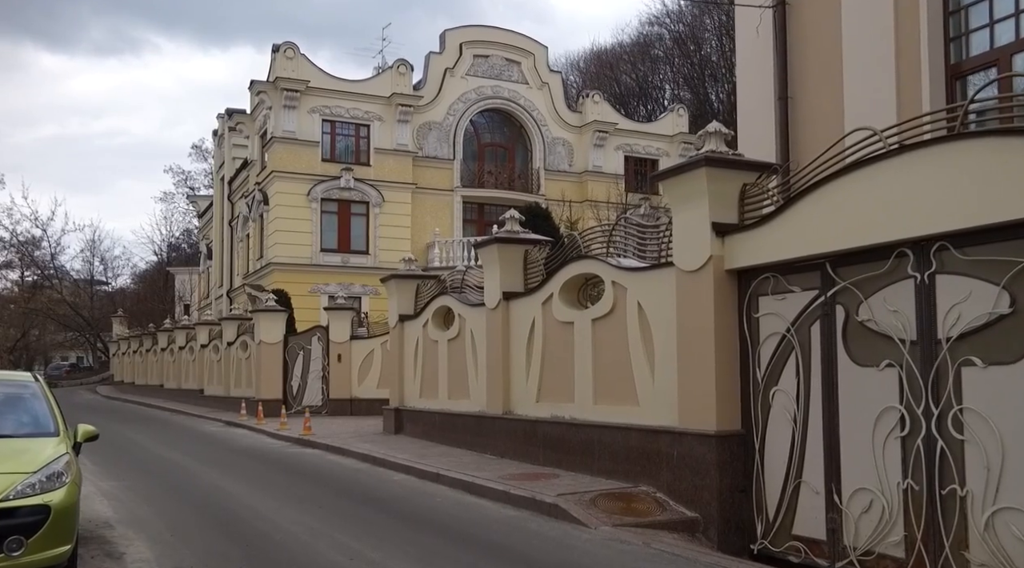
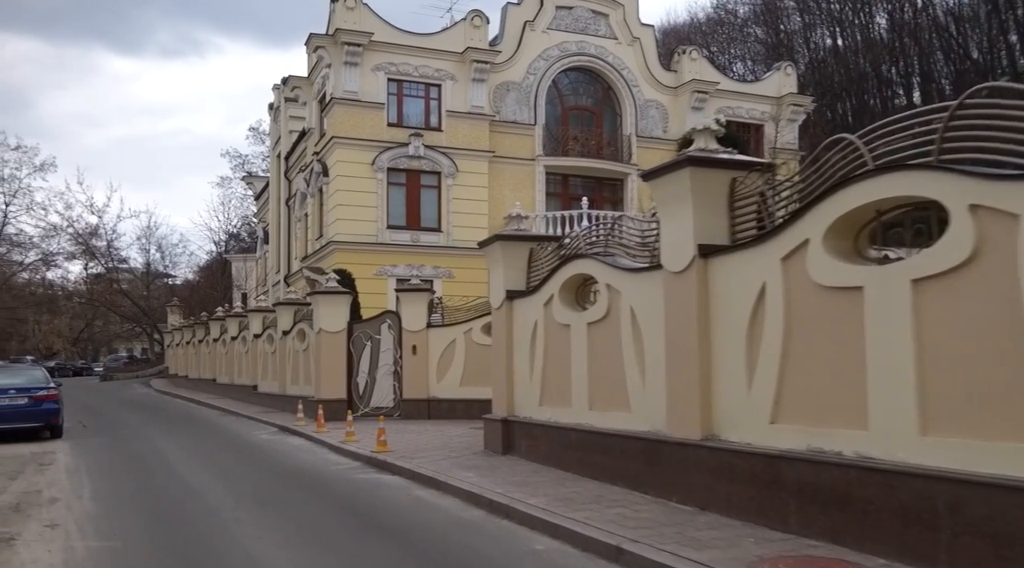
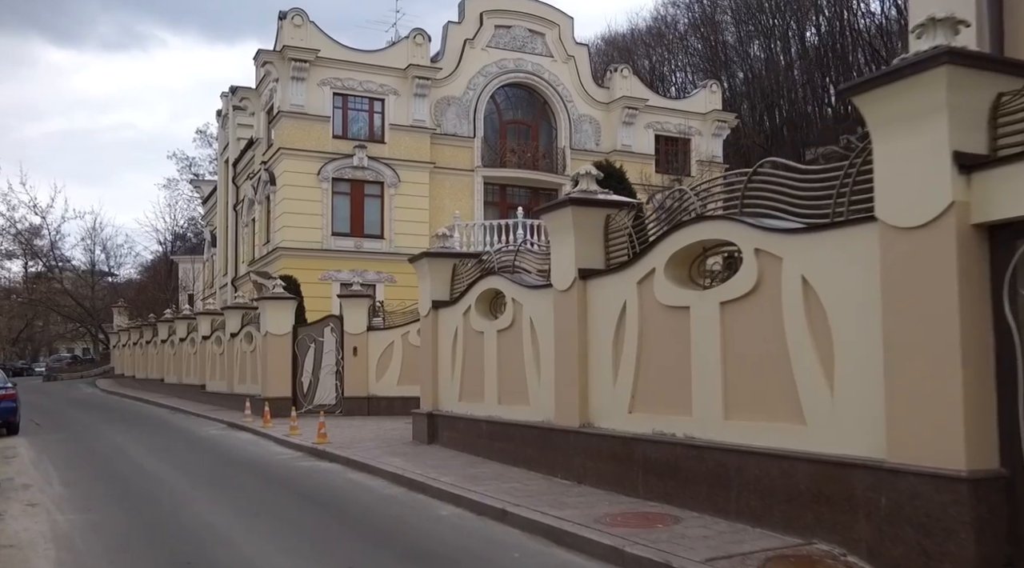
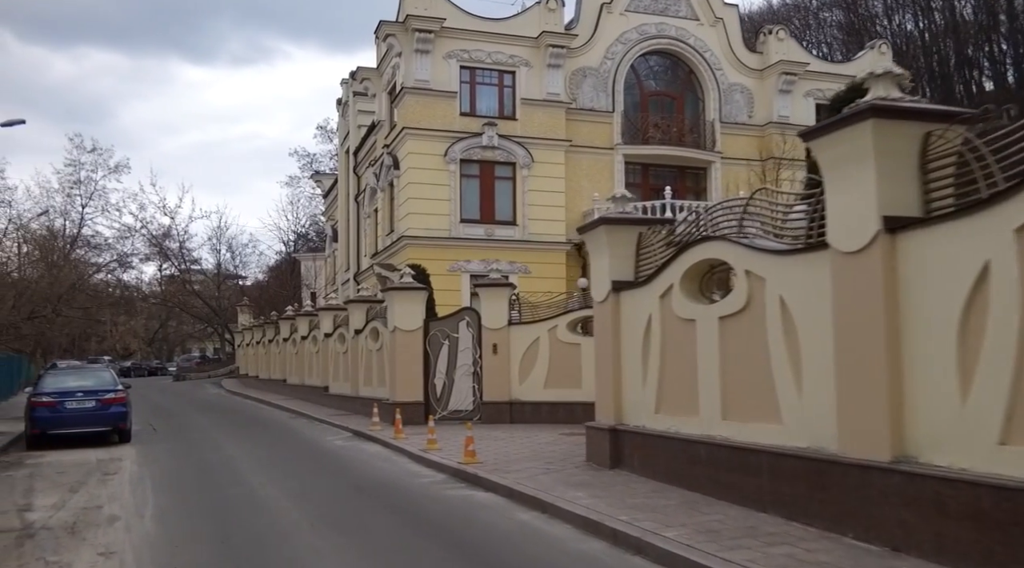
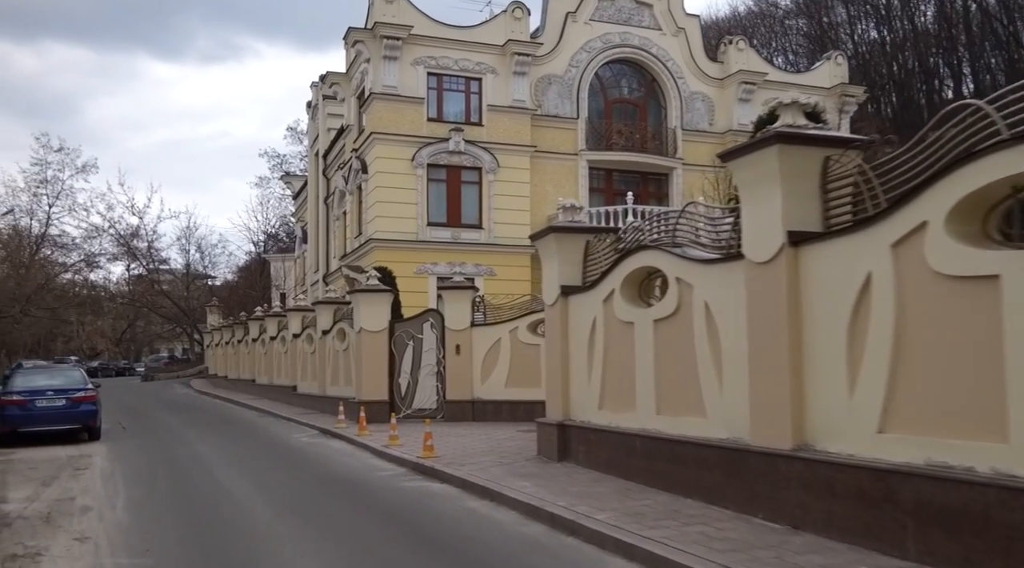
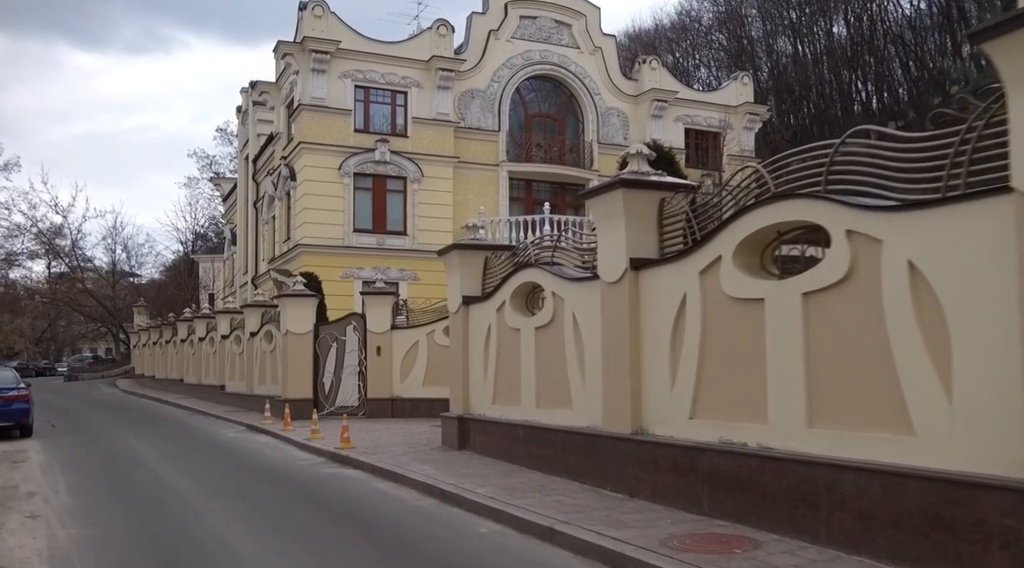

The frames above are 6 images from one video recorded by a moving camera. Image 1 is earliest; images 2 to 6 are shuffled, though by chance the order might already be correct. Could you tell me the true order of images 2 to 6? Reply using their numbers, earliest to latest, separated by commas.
3, 6, 2, 5, 4
